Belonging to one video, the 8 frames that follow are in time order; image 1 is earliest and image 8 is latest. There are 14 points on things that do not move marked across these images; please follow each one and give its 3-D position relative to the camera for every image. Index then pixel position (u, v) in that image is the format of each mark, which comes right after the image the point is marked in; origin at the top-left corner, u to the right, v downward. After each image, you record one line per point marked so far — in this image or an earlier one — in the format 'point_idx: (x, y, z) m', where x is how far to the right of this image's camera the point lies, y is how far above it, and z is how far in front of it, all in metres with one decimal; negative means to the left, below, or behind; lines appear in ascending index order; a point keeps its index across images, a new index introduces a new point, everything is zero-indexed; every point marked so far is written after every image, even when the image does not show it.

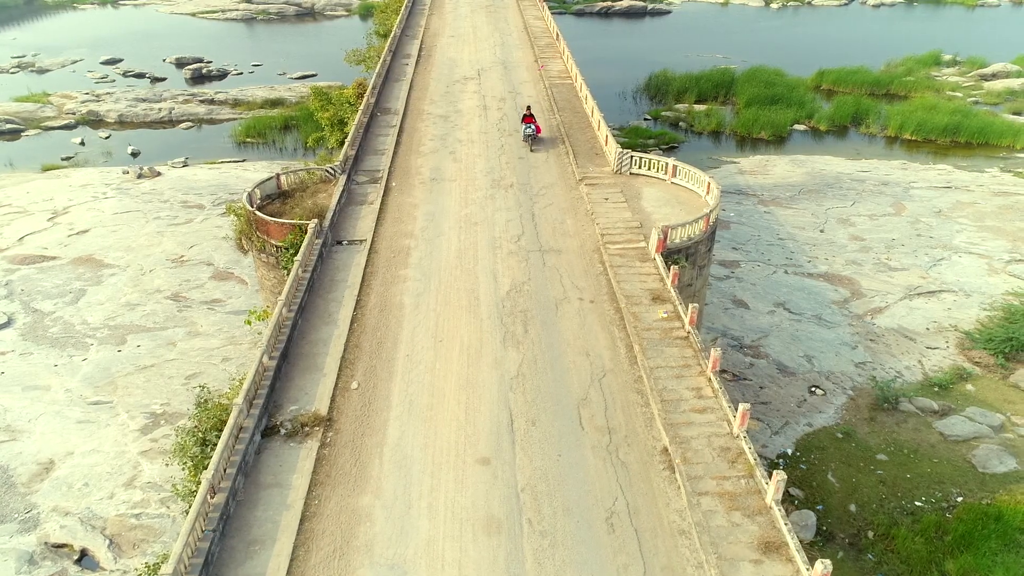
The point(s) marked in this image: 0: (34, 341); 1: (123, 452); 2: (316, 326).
0: (-12.8, -1.4, +19.2) m
1: (-8.4, -3.5, +15.5) m
2: (-2.9, -0.4, +10.6) m
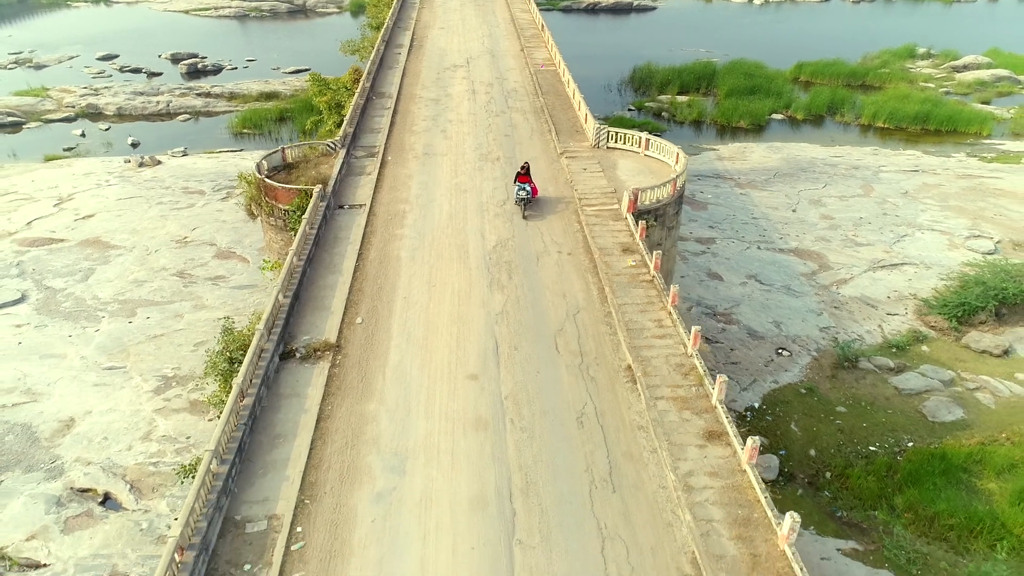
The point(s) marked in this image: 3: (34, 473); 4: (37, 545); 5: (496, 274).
0: (-13.1, -0.8, +20.3) m
1: (-8.6, -2.8, +16.7) m
2: (-3.1, +0.4, +11.8) m
3: (-10.0, -3.9, +15.0) m
4: (-8.8, -4.8, +13.4) m
5: (-0.3, +0.5, +12.1) m
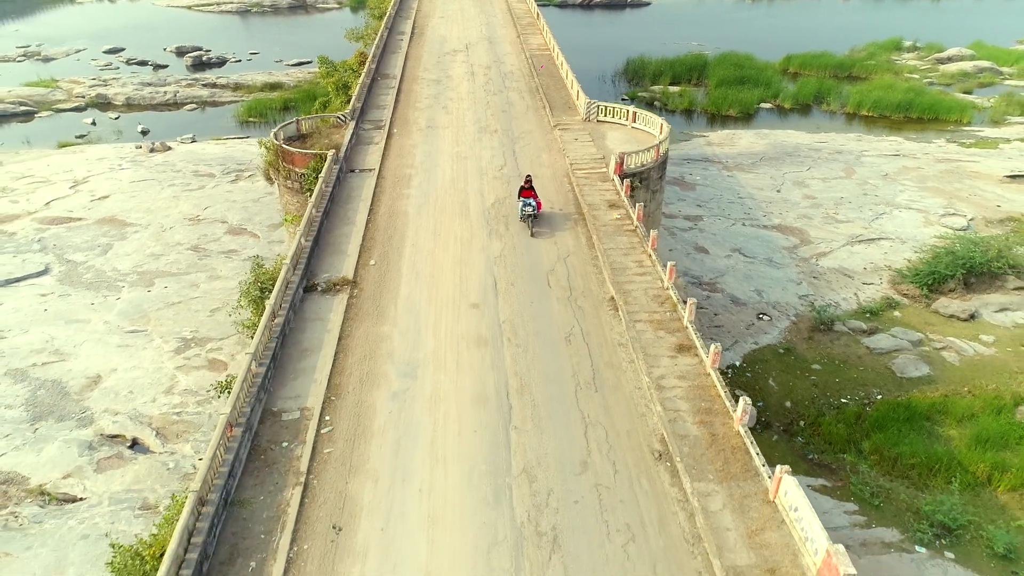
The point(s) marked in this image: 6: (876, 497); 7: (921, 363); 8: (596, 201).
0: (-13.2, +0.1, +21.5) m
1: (-8.7, -2.0, +17.9) m
2: (-3.1, +1.2, +13.0) m
3: (-10.0, -3.0, +16.2) m
4: (-8.9, -3.9, +14.6) m
5: (-0.3, +1.3, +13.3) m
6: (+7.4, -4.3, +14.6) m
7: (+10.5, -1.9, +18.4) m
8: (+1.6, +1.8, +13.8) m
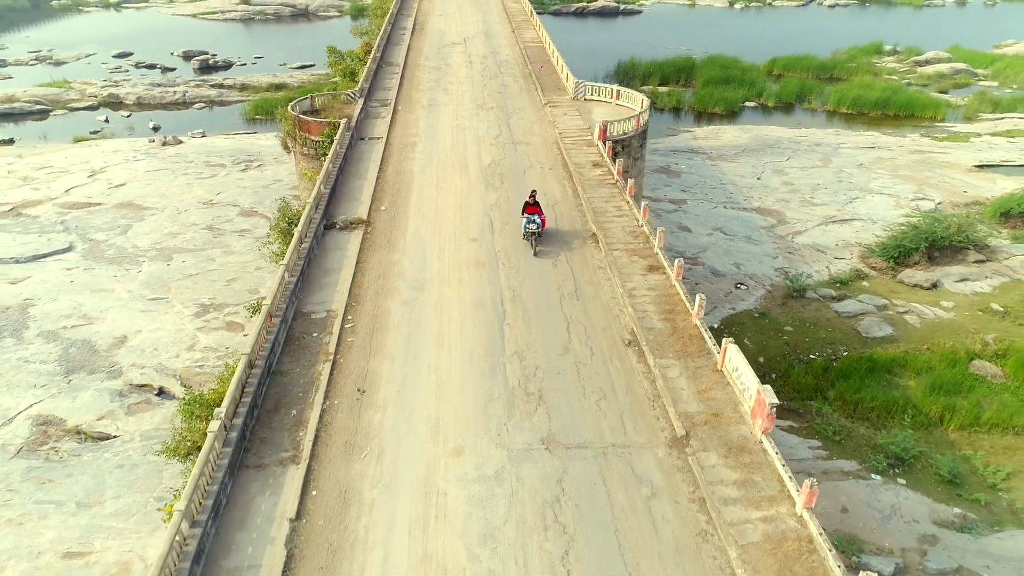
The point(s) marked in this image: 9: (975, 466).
0: (-13.4, +0.9, +22.9) m
1: (-8.8, -1.1, +19.3) m
2: (-3.3, +2.2, +14.6) m
3: (-10.2, -2.1, +17.6) m
4: (-9.0, -3.0, +16.0) m
5: (-0.4, +2.3, +14.9) m
6: (+7.3, -3.3, +16.1) m
7: (+10.4, -1.0, +19.9) m
8: (+1.5, +2.7, +15.3) m
9: (+9.8, -3.8, +15.2) m
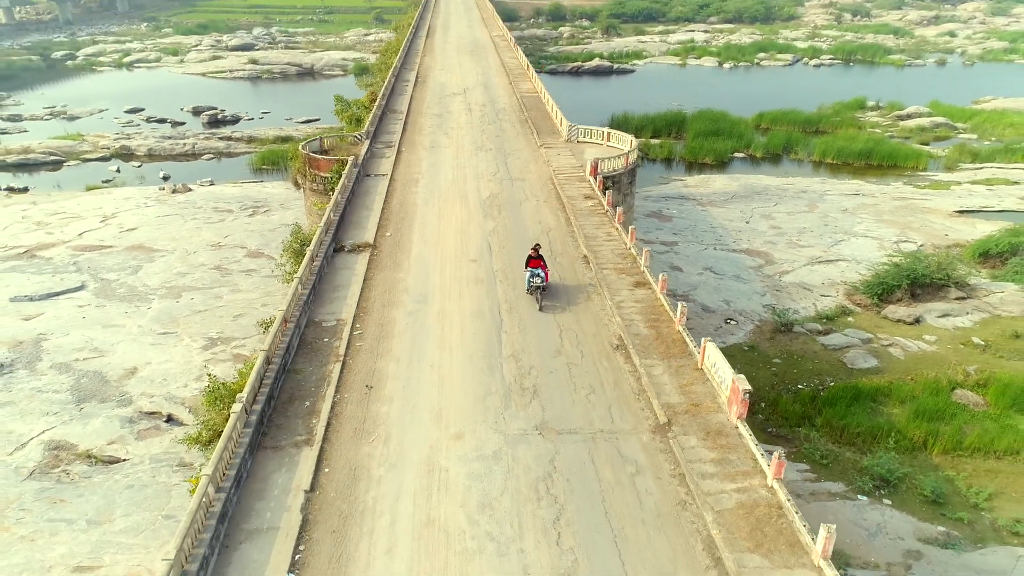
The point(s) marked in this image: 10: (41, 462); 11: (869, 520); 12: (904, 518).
0: (-13.5, -0.3, +23.7) m
1: (-8.9, -2.0, +20.0) m
2: (-3.3, +1.7, +15.5) m
3: (-10.2, -2.9, +18.2) m
4: (-9.1, -3.6, +16.5) m
5: (-0.5, +1.7, +15.8) m
6: (+7.2, -3.9, +16.6) m
7: (+10.3, -2.0, +20.6) m
8: (+1.4, +2.1, +16.3) m
9: (+9.8, -4.3, +15.7) m
10: (-10.5, -3.9, +16.0) m
11: (+7.3, -4.8, +14.7) m
12: (+8.1, -4.8, +14.8) m
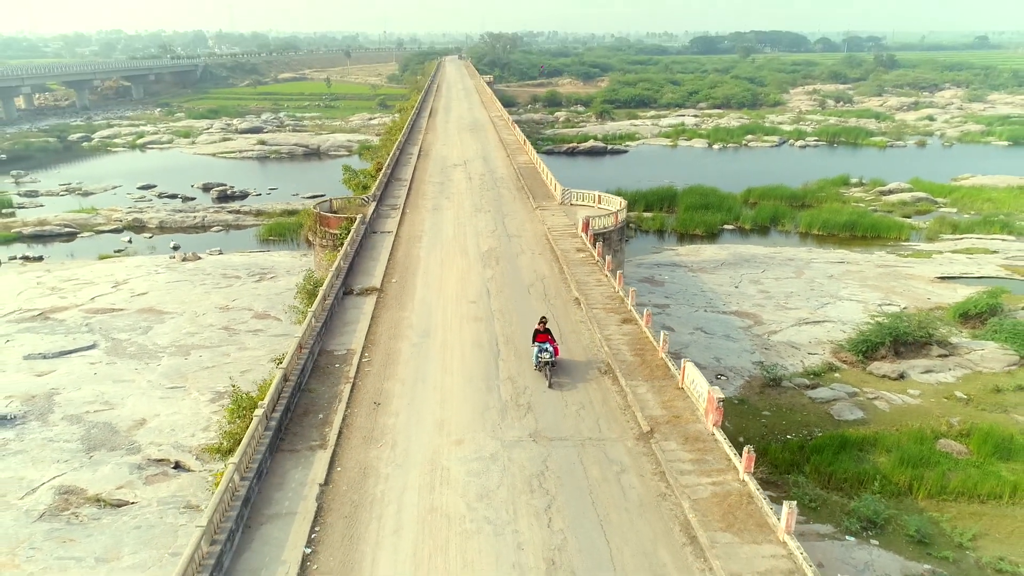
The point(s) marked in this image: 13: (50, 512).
0: (-13.5, -2.3, +24.5) m
1: (-9.0, -3.6, +20.6) m
2: (-3.4, +0.6, +16.6) m
3: (-10.3, -4.2, +18.7) m
4: (-9.1, -4.8, +17.0) m
5: (-0.6, +0.6, +16.9) m
6: (+7.2, -5.1, +17.1) m
7: (+10.2, -3.6, +21.3) m
8: (+1.4, +1.0, +17.5) m
9: (+9.7, -5.4, +16.2) m
10: (-10.6, -5.0, +16.5) m
11: (+7.2, -5.7, +15.1) m
12: (+8.0, -5.7, +15.2) m
13: (-10.4, -5.1, +16.2) m
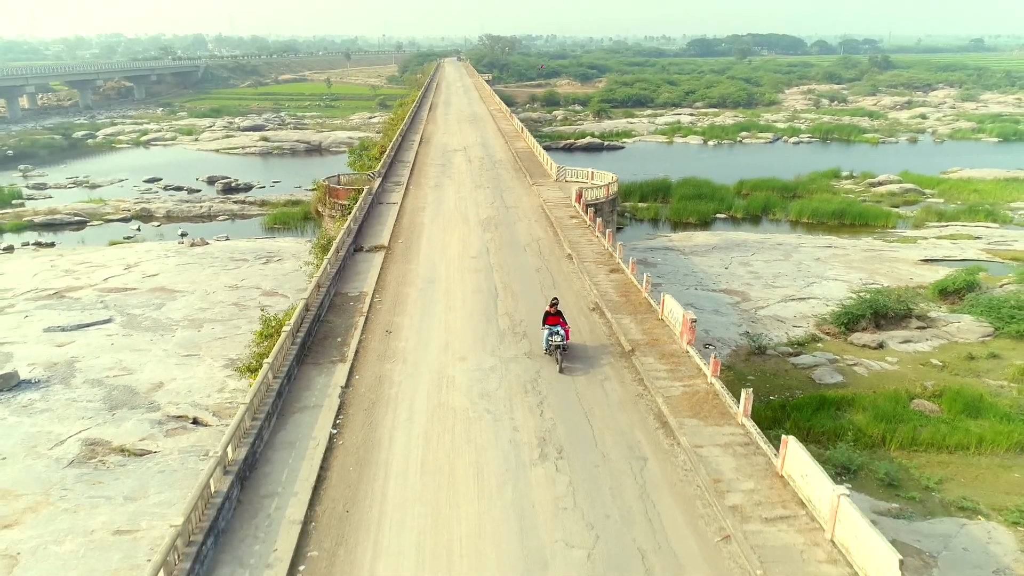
0: (-13.6, -1.5, +25.7) m
1: (-9.0, -2.7, +21.8) m
2: (-3.4, +1.5, +17.8) m
3: (-10.3, -3.3, +19.9) m
4: (-9.2, -3.9, +18.1) m
5: (-0.6, +1.5, +18.1) m
6: (+7.1, -4.2, +18.2) m
7: (+10.1, -2.7, +22.5) m
8: (+1.3, +1.9, +18.7) m
9: (+9.6, -4.5, +17.3) m
10: (-10.6, -4.1, +17.6) m
11: (+7.2, -4.8, +16.3) m
12: (+8.0, -4.8, +16.4) m
13: (-10.5, -4.2, +17.3) m
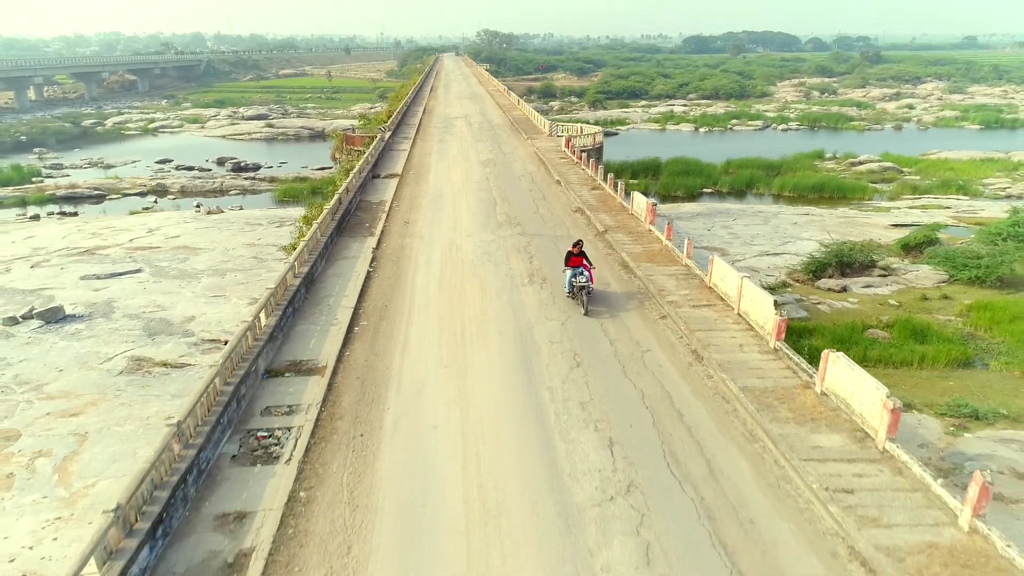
0: (-13.7, +0.4, +28.0) m
1: (-9.1, -0.8, +24.1) m
2: (-3.5, +3.4, +20.2) m
3: (-10.4, -1.5, +22.3) m
4: (-9.3, -2.0, +20.5) m
5: (-0.7, +3.4, +20.5) m
6: (+7.0, -2.3, +20.7) m
7: (+10.0, -0.8, +24.9) m
8: (+1.2, +3.8, +21.1) m
9: (+9.5, -2.6, +19.8) m
10: (-10.7, -2.2, +20.0) m
11: (+7.1, -2.9, +18.7) m
12: (+7.9, -2.9, +18.8) m
13: (-10.6, -2.3, +19.7) m
